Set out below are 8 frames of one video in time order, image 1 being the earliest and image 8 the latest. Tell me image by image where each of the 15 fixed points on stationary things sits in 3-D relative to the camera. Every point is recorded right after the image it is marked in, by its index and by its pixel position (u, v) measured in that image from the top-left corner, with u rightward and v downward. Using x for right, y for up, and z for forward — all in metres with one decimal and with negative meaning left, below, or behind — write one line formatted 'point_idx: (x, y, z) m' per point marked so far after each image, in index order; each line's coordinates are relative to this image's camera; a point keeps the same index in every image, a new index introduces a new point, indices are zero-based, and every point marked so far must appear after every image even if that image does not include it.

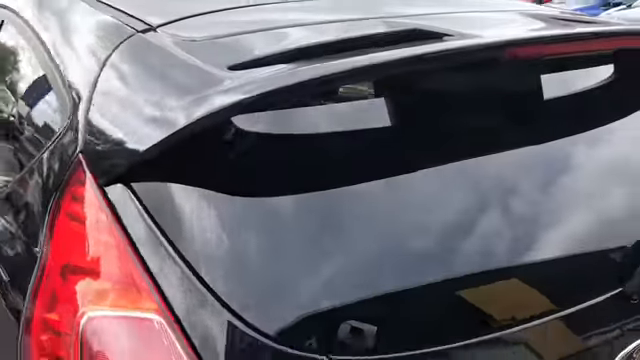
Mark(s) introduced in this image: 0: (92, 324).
0: (-0.3, -0.2, +0.9) m
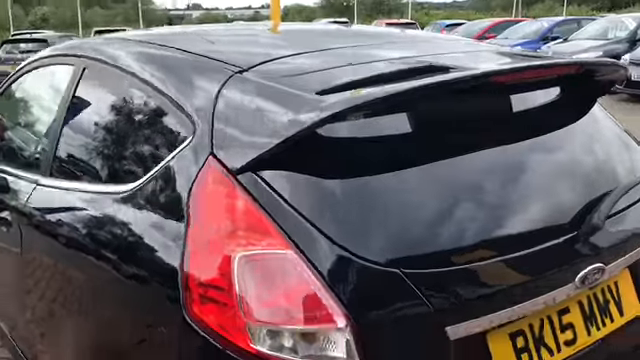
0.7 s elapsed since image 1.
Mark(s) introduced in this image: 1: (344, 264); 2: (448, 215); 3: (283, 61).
0: (-0.2, -0.2, +1.3) m
1: (+0.1, -0.2, +1.3) m
2: (+0.3, -0.1, +1.4) m
3: (-0.1, +0.4, +1.8) m
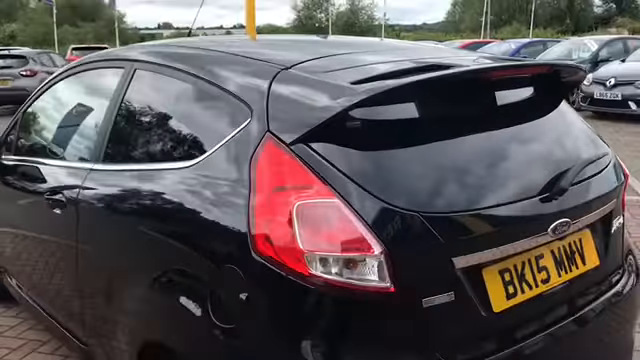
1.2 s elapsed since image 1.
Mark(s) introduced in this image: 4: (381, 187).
0: (0.0, -0.1, +1.7) m
1: (+0.2, -0.1, +1.7) m
2: (+0.4, 0.0, +1.9) m
3: (0.0, +0.4, +2.2) m
4: (+0.2, 0.0, +1.8) m
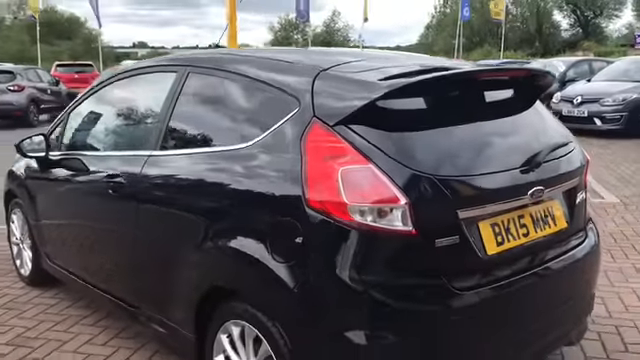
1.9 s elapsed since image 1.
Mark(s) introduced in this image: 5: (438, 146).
0: (+0.1, 0.0, +2.3) m
1: (+0.3, 0.0, +2.3) m
2: (+0.5, +0.1, +2.4) m
3: (+0.1, +0.5, +2.8) m
4: (+0.3, +0.1, +2.3) m
5: (+0.5, +0.1, +2.5) m
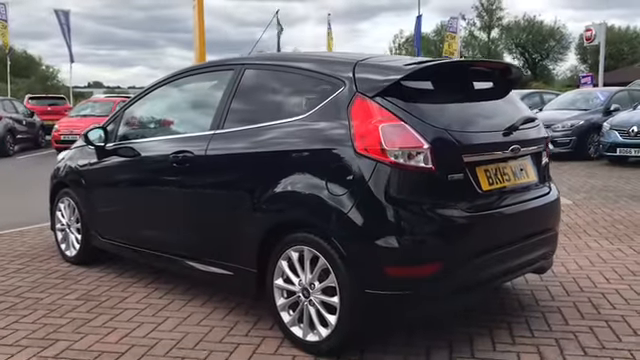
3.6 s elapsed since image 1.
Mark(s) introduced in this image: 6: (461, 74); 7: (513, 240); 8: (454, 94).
0: (+0.3, +0.3, +3.2) m
1: (+0.6, +0.3, +3.2) m
2: (+0.7, +0.3, +3.4) m
3: (+0.3, +0.7, +3.8) m
4: (+0.5, +0.3, +3.3) m
5: (+0.7, +0.4, +3.4) m
6: (+0.8, +0.6, +3.7) m
7: (+1.1, -0.3, +3.5) m
8: (+0.8, +0.5, +3.6) m
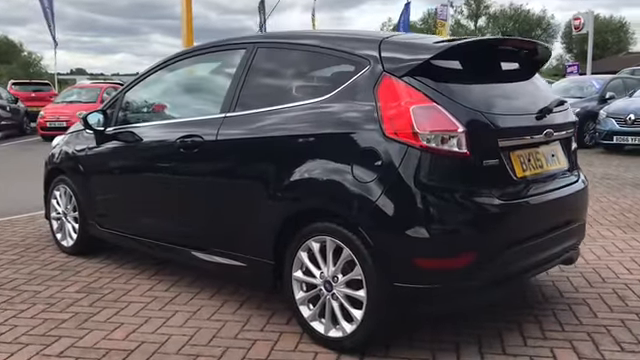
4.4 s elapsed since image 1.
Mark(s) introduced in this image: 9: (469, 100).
0: (+0.4, +0.3, +3.0) m
1: (+0.7, +0.3, +3.0) m
2: (+0.8, +0.4, +3.2) m
3: (+0.4, +0.8, +3.5) m
4: (+0.7, +0.4, +3.0) m
5: (+0.8, +0.4, +3.2) m
6: (+0.9, +0.7, +3.5) m
7: (+1.2, -0.3, +3.3) m
8: (+0.9, +0.6, +3.4) m
9: (+0.7, +0.4, +3.1) m
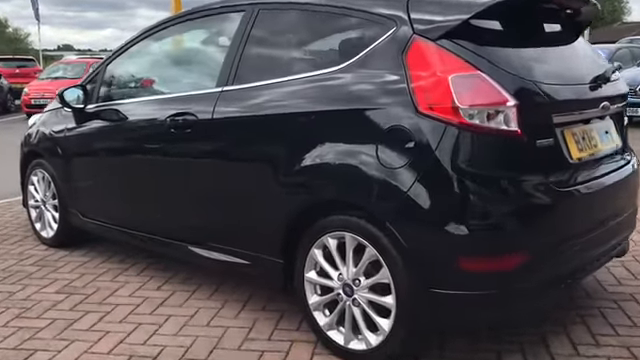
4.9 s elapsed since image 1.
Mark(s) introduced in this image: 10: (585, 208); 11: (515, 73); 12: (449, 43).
0: (+0.5, +0.4, +2.5) m
1: (+0.8, +0.4, +2.5) m
2: (+0.9, +0.5, +2.7) m
3: (+0.4, +0.9, +3.0) m
4: (+0.7, +0.5, +2.5) m
5: (+0.9, +0.5, +2.7) m
6: (+1.0, +0.8, +3.0) m
7: (+1.3, -0.2, +2.9) m
8: (+0.9, +0.6, +2.9) m
9: (+0.8, +0.5, +2.6) m
10: (+1.1, -0.1, +2.7) m
11: (+0.8, +0.4, +2.5) m
12: (+0.5, +0.6, +2.6) m
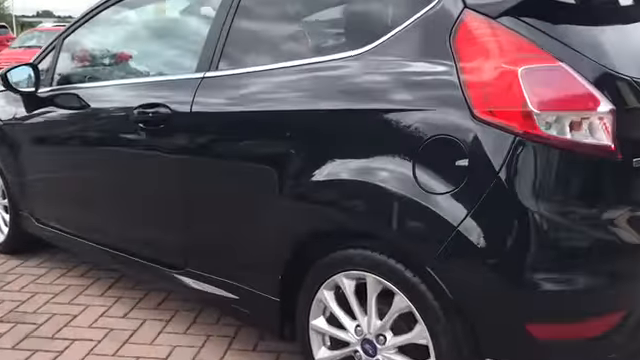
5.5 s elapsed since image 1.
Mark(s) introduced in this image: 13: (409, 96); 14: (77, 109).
0: (+0.6, +0.3, +1.8) m
1: (+0.8, +0.3, +1.8) m
2: (+1.0, +0.4, +2.0) m
3: (+0.5, +0.8, +2.3) m
4: (+0.8, +0.4, +1.9) m
5: (+0.9, +0.4, +2.0) m
6: (+1.1, +0.7, +2.3) m
7: (+1.3, -0.3, +2.2) m
8: (+1.0, +0.6, +2.2) m
9: (+0.9, +0.4, +1.9) m
10: (+1.2, -0.2, +2.0) m
11: (+0.8, +0.3, +1.9) m
12: (+0.6, +0.5, +1.9) m
13: (+0.3, +0.3, +2.0) m
14: (-1.3, +0.4, +3.2) m
